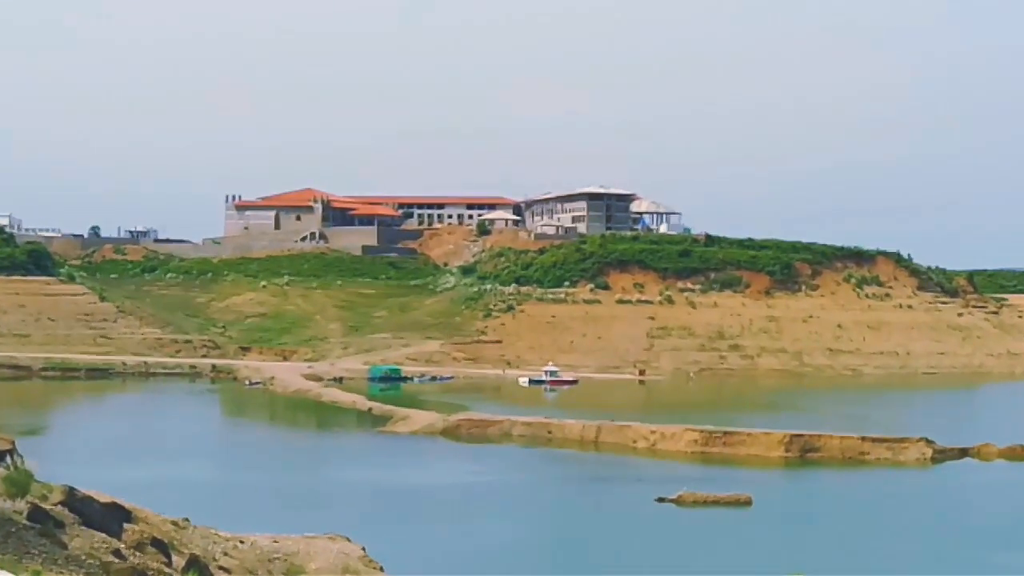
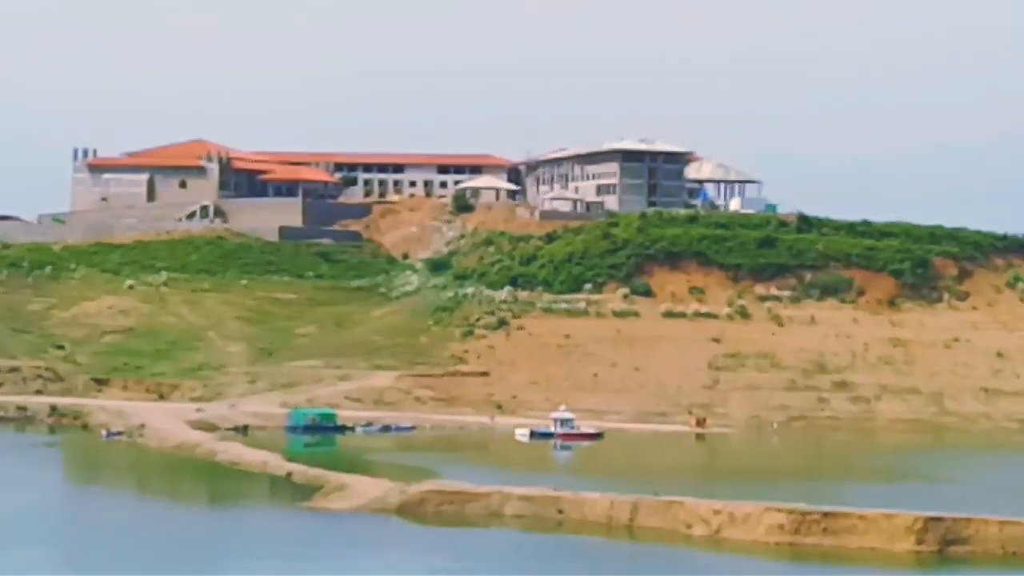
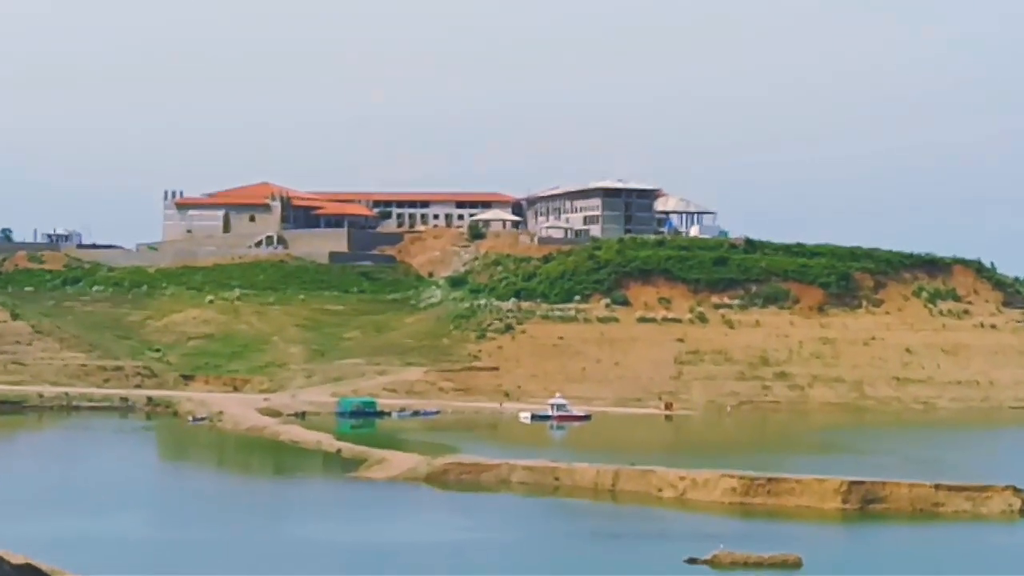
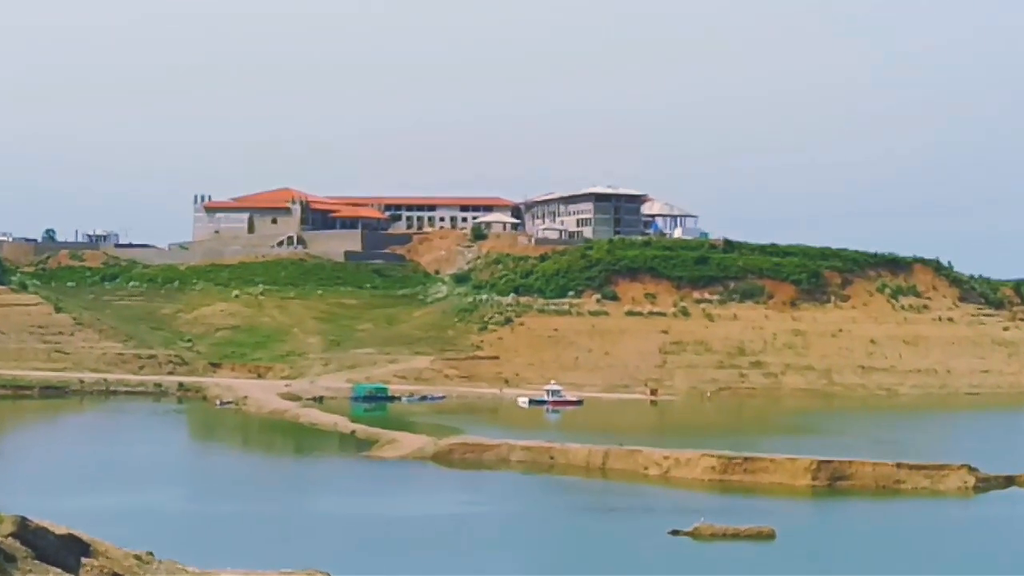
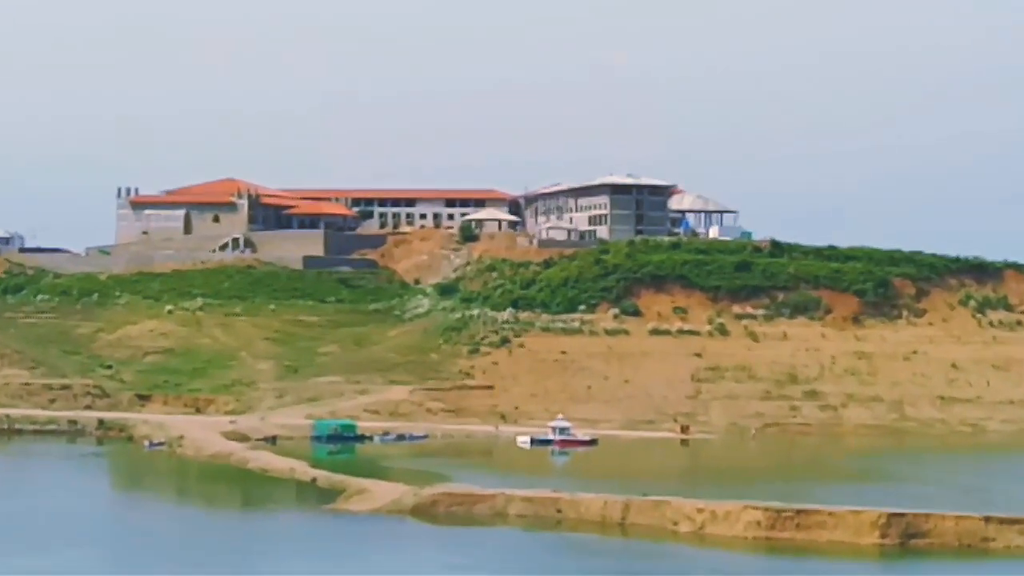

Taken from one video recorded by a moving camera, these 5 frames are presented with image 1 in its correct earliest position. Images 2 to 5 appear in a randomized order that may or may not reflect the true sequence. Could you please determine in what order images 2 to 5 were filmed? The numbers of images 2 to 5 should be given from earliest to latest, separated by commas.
4, 3, 5, 2
